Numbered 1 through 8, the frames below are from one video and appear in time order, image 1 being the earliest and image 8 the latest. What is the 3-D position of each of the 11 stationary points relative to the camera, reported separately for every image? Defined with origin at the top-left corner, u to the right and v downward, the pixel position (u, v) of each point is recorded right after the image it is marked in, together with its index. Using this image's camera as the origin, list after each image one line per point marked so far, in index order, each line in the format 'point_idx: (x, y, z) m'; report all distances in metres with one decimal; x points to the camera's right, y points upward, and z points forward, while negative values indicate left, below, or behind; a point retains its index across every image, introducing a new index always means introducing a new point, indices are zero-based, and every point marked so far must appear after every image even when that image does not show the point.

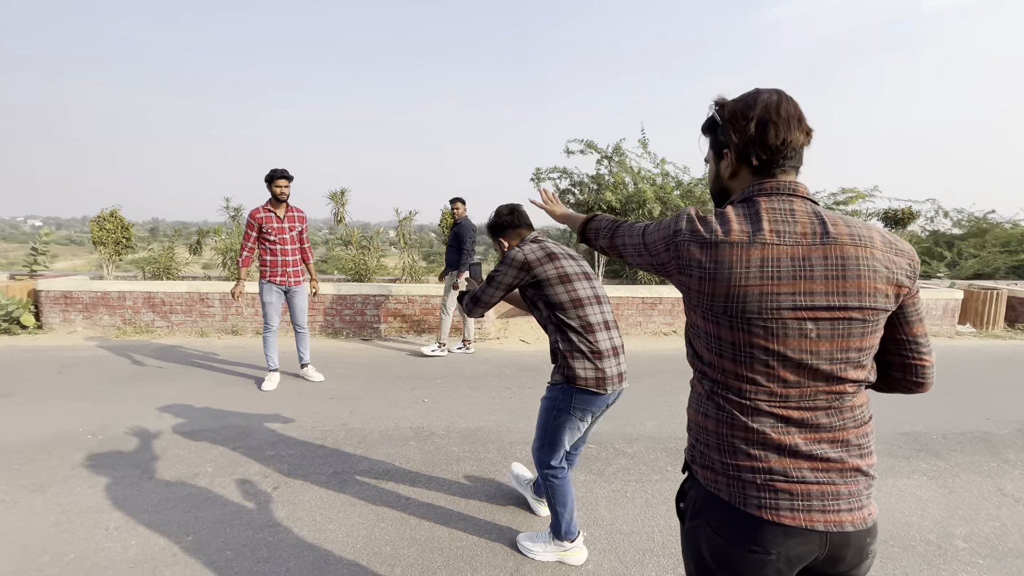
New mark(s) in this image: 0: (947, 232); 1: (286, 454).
0: (+12.3, +1.6, +13.0) m
1: (-1.8, -1.3, +3.7) m
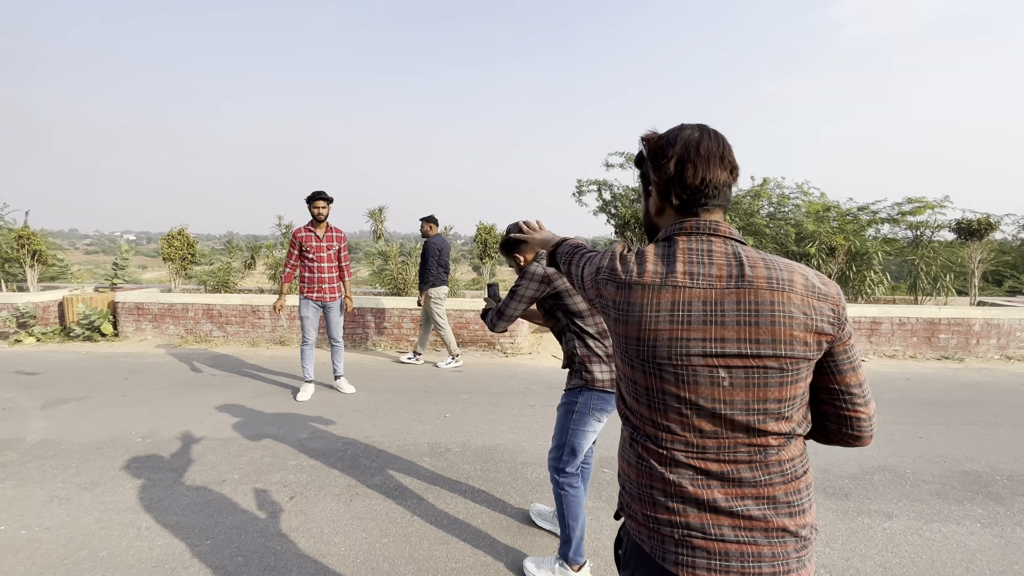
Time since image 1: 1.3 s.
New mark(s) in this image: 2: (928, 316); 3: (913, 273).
0: (+13.4, +1.2, +11.7) m
1: (-1.7, -1.5, +3.9) m
2: (+7.1, -0.5, +7.8) m
3: (+8.3, +0.3, +9.5) m
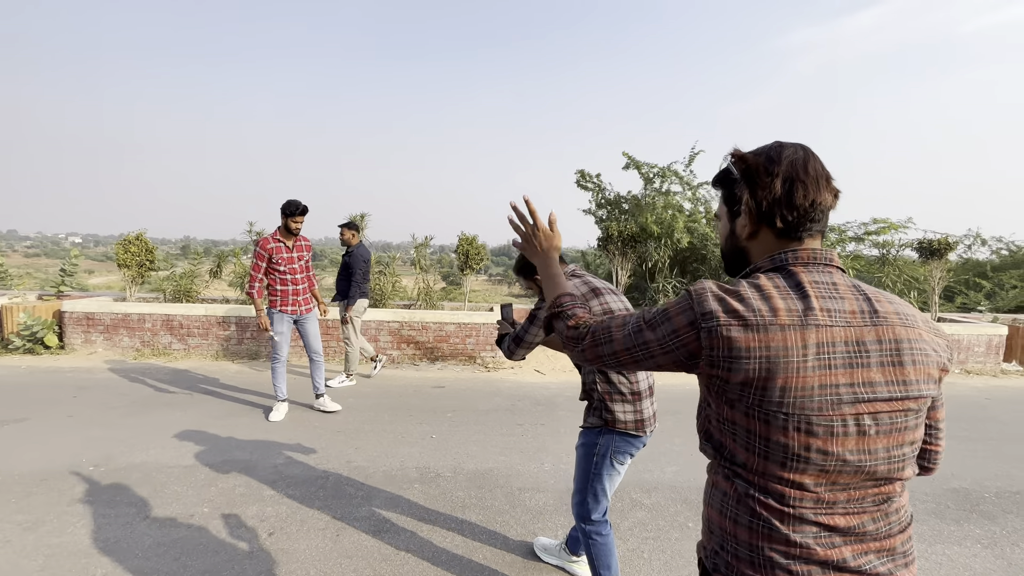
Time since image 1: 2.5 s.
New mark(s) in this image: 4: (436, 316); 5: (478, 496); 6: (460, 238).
0: (+12.8, +0.7, +12.5) m
1: (-1.8, -1.6, +3.6) m
2: (+6.8, -0.8, +8.1) m
3: (+7.9, -0.1, +9.9) m
4: (-1.4, -0.5, +8.1) m
5: (-0.3, -1.6, +3.6) m
6: (-1.0, +1.0, +9.0) m
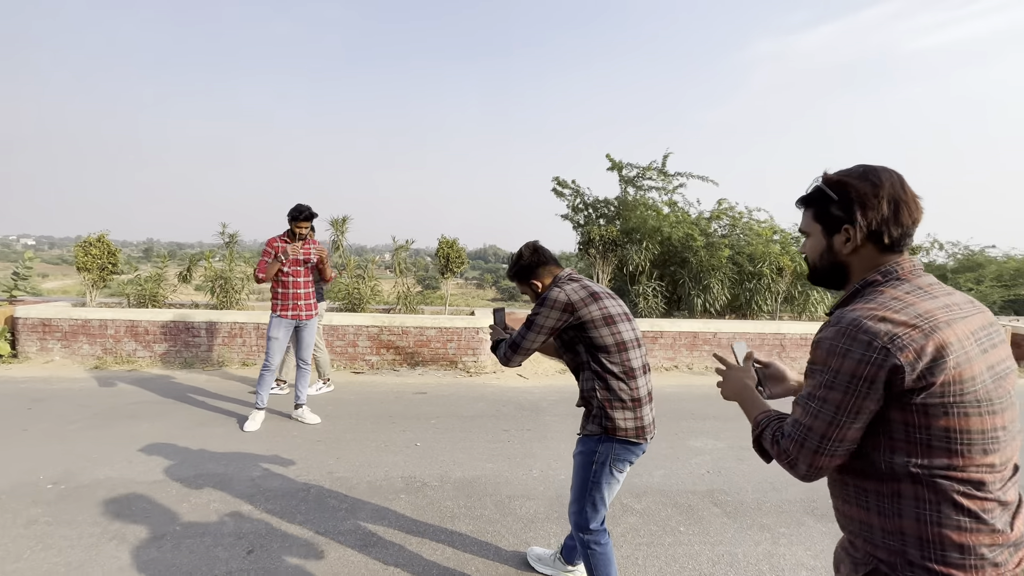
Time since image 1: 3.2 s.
0: (+12.3, +0.6, +13.1) m
1: (-1.8, -1.6, +3.4) m
2: (+6.4, -0.8, +8.4) m
3: (+7.4, -0.1, +10.2) m
4: (-1.7, -0.6, +8.0) m
5: (-0.3, -1.7, +3.5) m
6: (-1.4, +0.9, +8.8) m
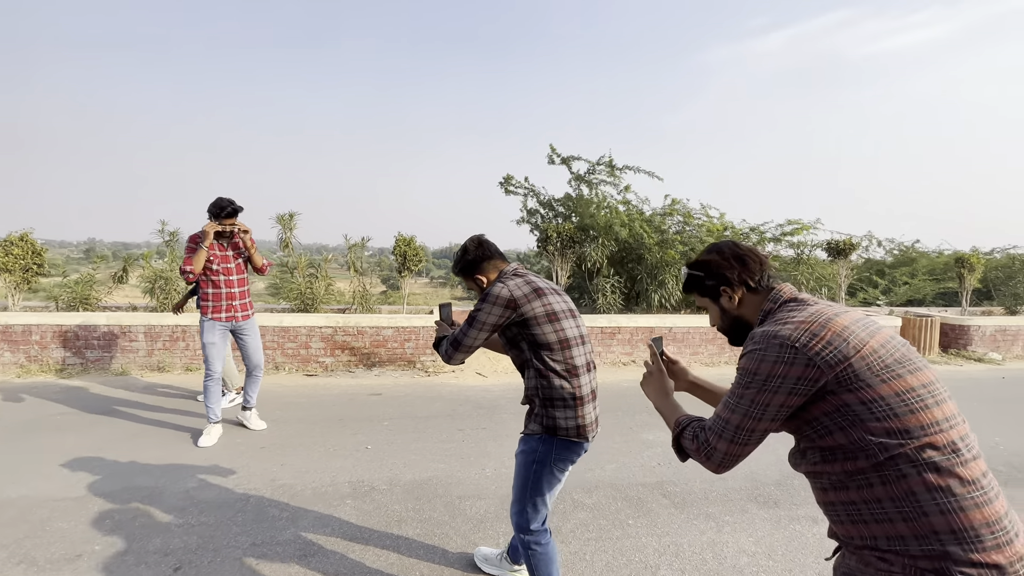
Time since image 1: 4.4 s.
0: (+11.1, +0.8, +13.8) m
1: (-2.2, -1.6, +3.2) m
2: (+5.7, -0.7, +8.8) m
3: (+6.5, 0.0, +10.6) m
4: (-2.4, -0.5, +7.8) m
5: (-0.7, -1.6, +3.4) m
6: (-2.2, +0.9, +8.7) m
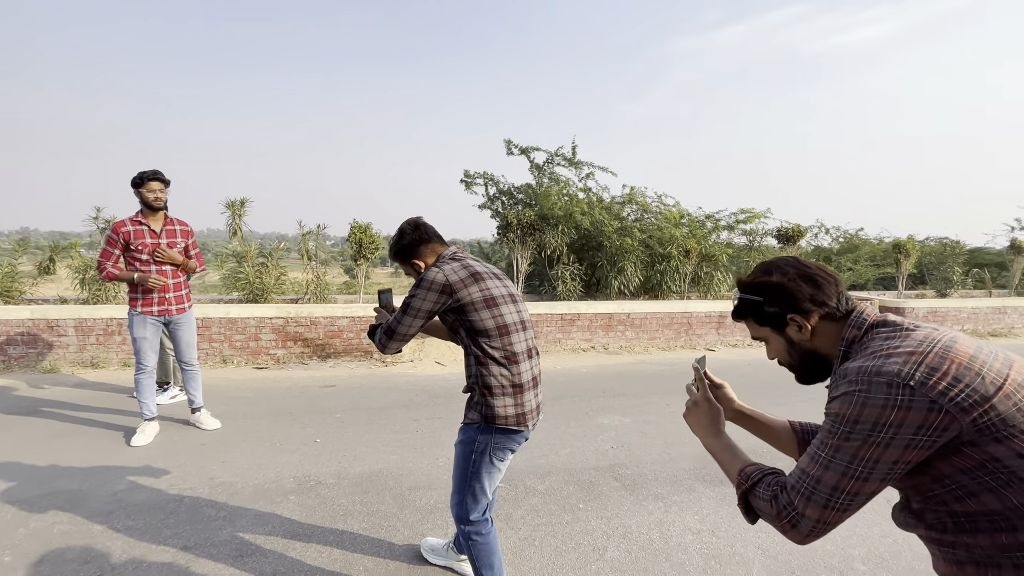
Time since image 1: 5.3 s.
0: (+10.0, +1.3, +14.5) m
1: (-2.5, -1.6, +3.0) m
2: (+4.9, -0.4, +9.1) m
3: (+5.6, +0.3, +11.0) m
4: (-3.0, -0.4, +7.5) m
5: (-1.1, -1.6, +3.3) m
6: (-2.9, +1.1, +8.4) m
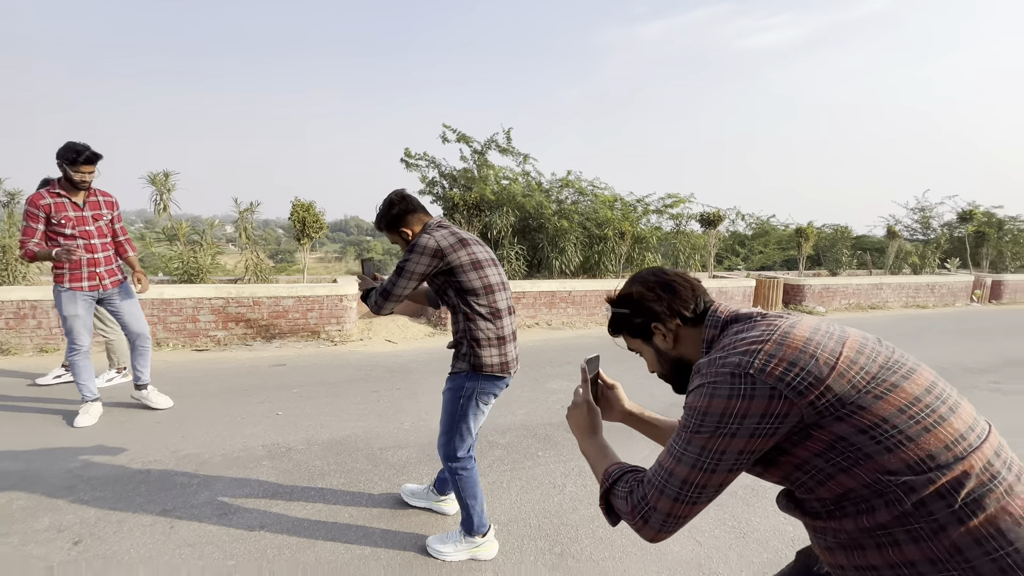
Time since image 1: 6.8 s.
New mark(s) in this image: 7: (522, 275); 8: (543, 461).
0: (+8.0, +1.9, +16.0) m
1: (-2.7, -1.4, +3.0) m
2: (+3.8, 0.0, +10.0) m
3: (+4.2, +0.9, +12.0) m
4: (-3.9, 0.0, +7.3) m
5: (-1.3, -1.3, +3.5) m
6: (-3.9, +1.5, +8.2) m
7: (+0.2, +0.3, +10.3) m
8: (+0.2, -1.4, +3.6) m
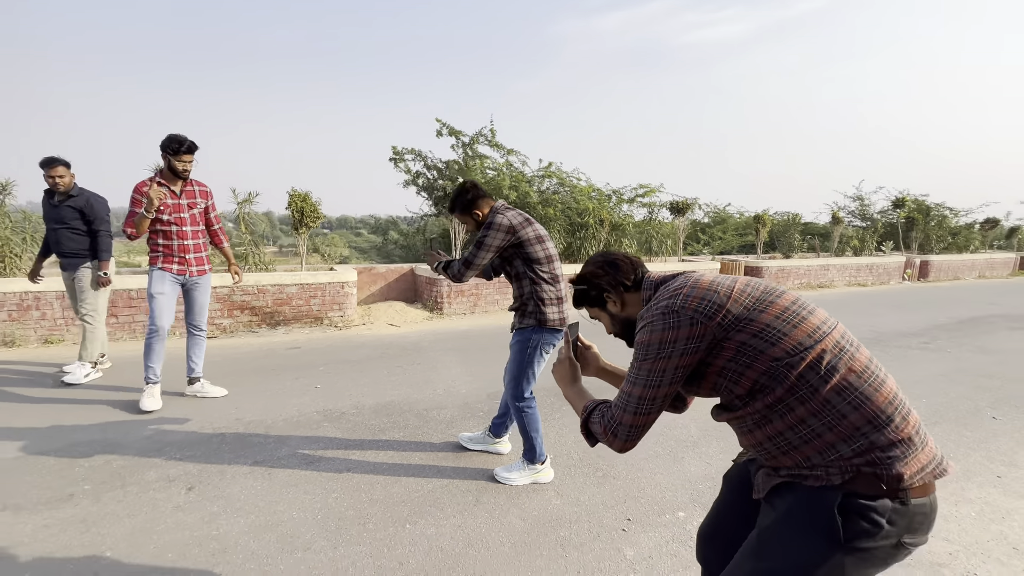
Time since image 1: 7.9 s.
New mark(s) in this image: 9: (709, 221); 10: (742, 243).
0: (+7.2, +2.6, +17.1) m
1: (-2.4, -1.2, +3.4) m
2: (+3.5, +0.4, +10.8) m
3: (+3.8, +1.3, +12.8) m
4: (-3.9, +0.2, +7.5) m
5: (-1.0, -1.2, +4.0) m
6: (-4.0, +1.7, +8.3) m
7: (-0.1, +0.6, +10.9) m
8: (+0.5, -1.1, +4.2) m
9: (+7.4, +2.5, +17.1) m
10: (+8.7, +1.8, +17.4) m
